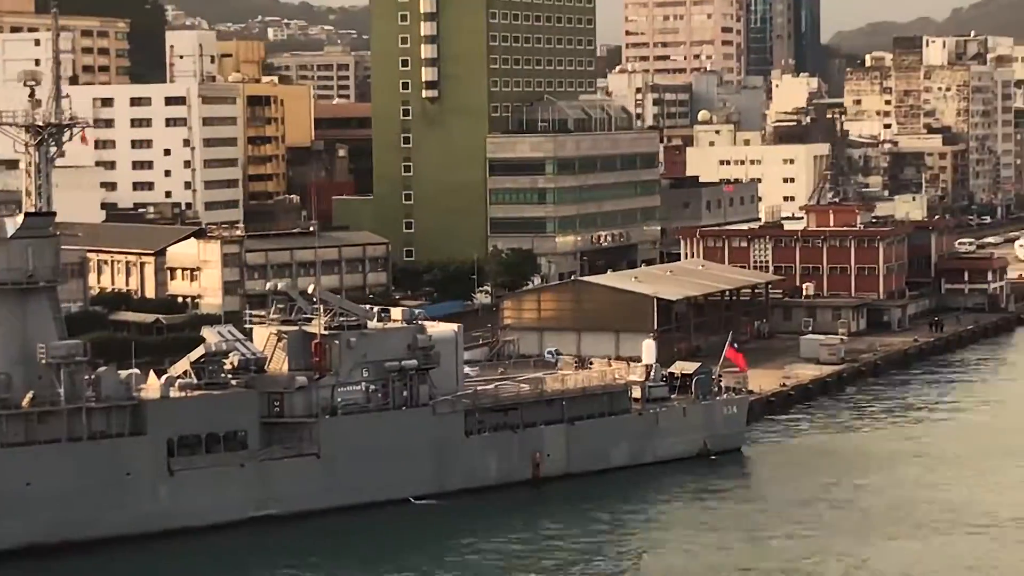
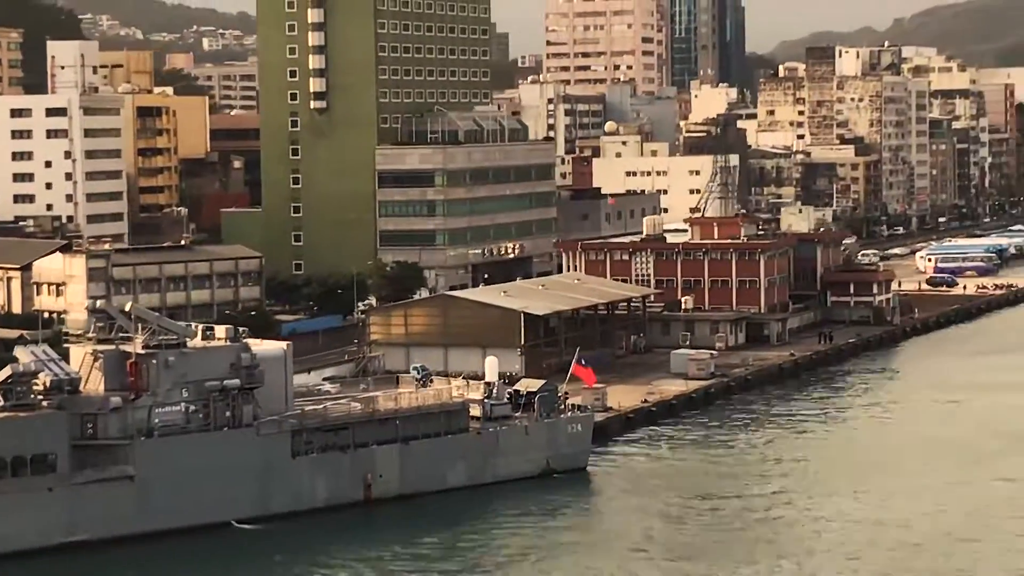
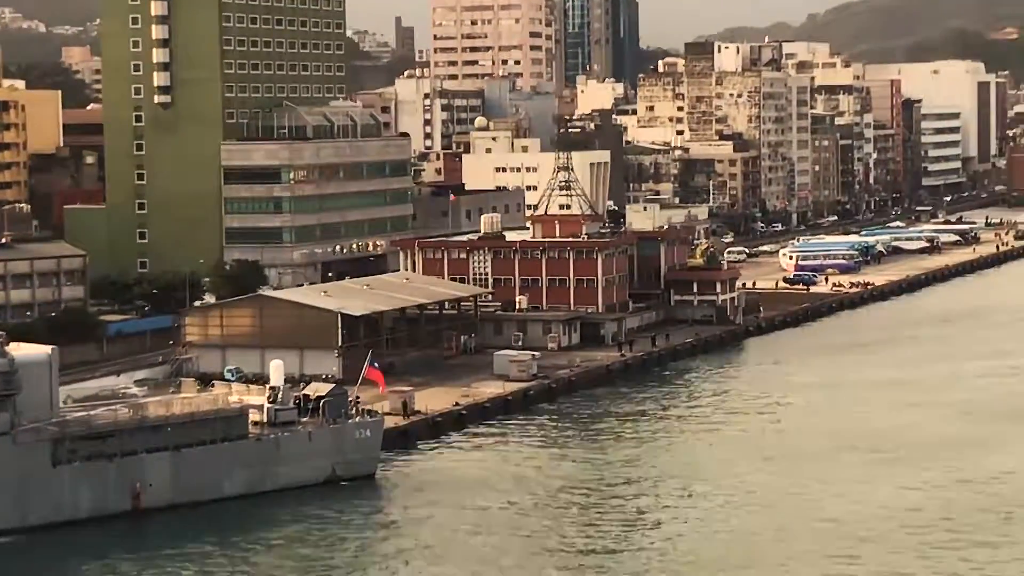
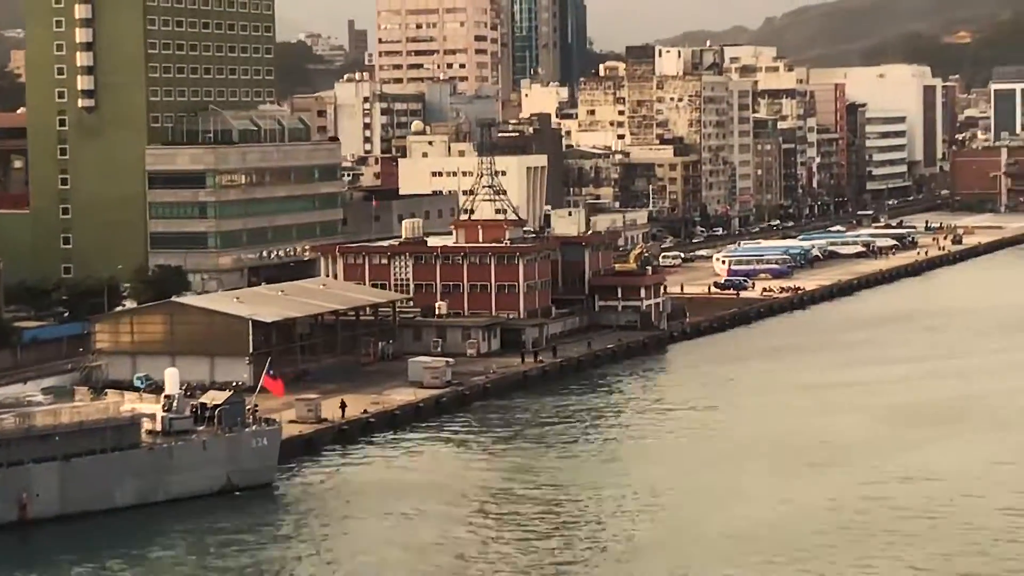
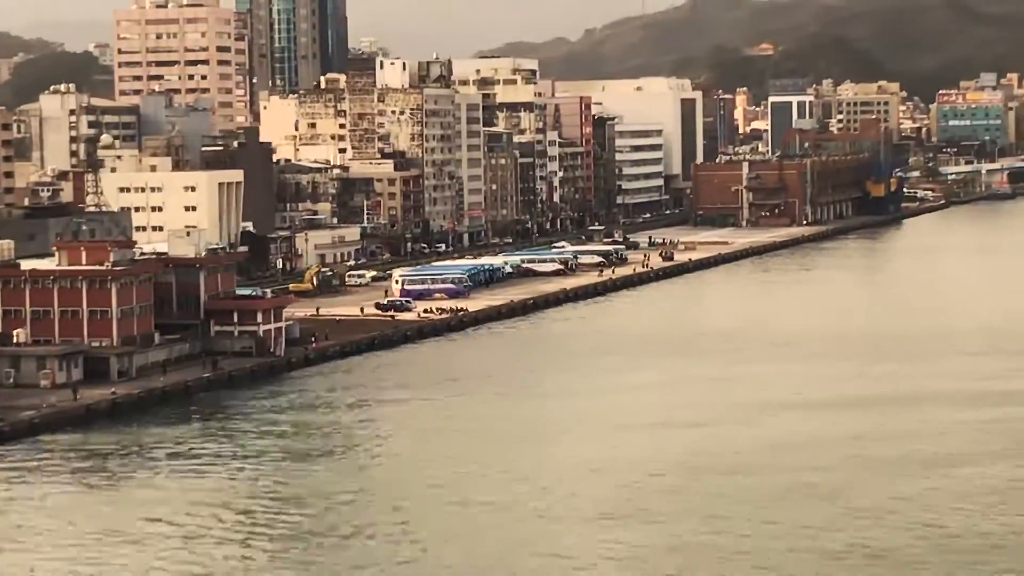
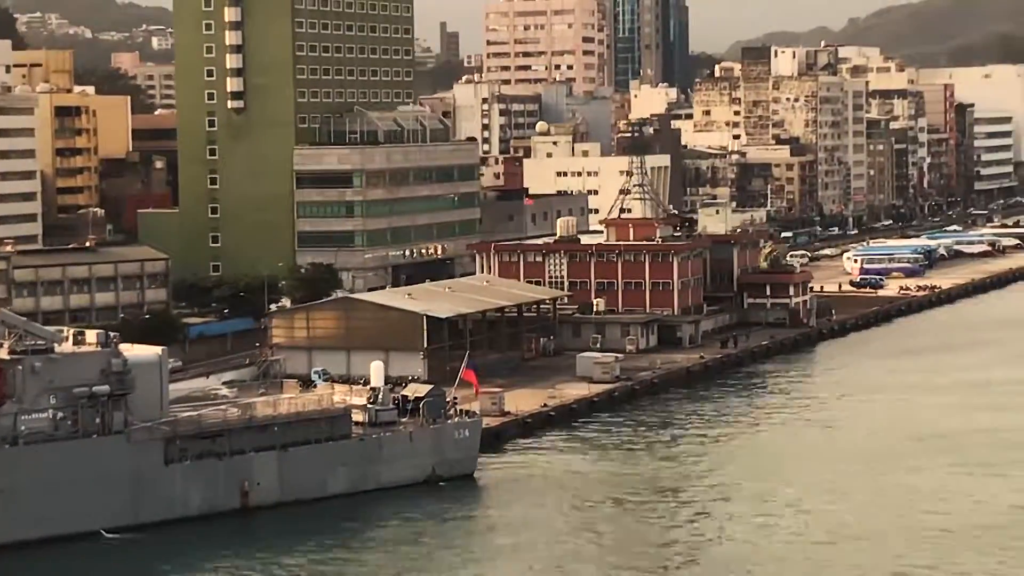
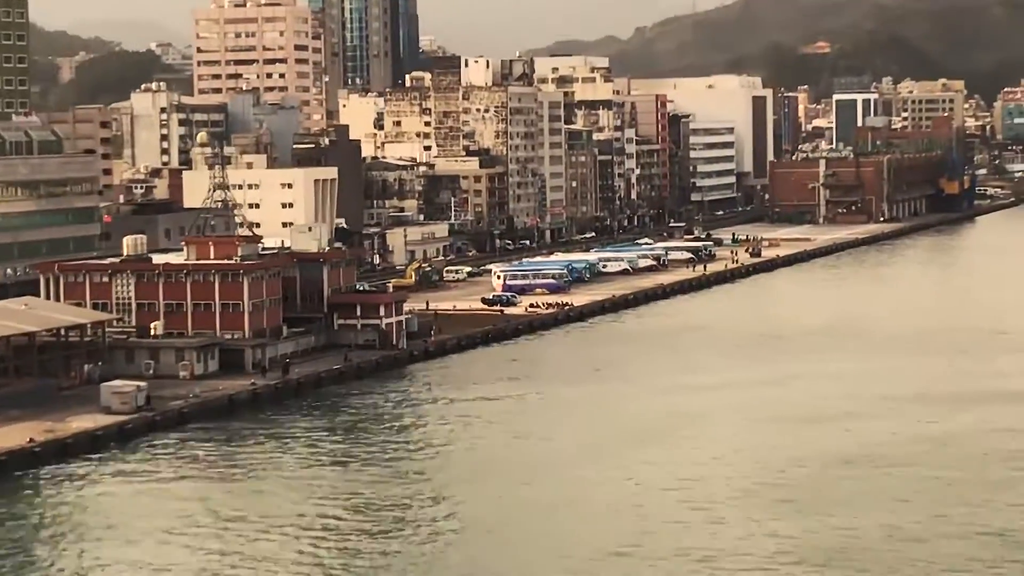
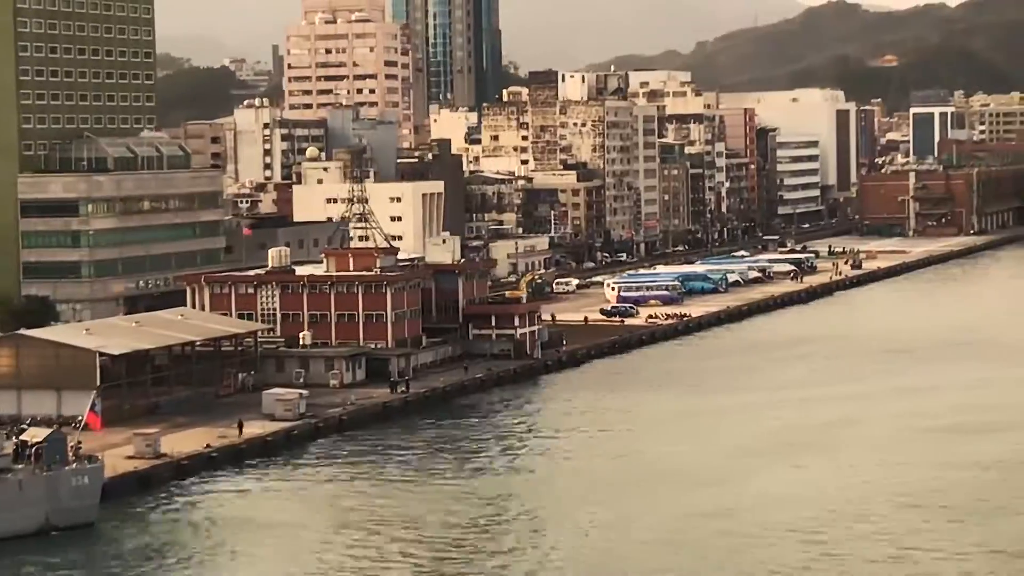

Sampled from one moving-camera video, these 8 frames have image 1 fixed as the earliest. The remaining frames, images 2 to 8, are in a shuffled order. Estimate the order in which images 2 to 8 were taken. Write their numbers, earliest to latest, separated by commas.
2, 6, 3, 4, 8, 7, 5
